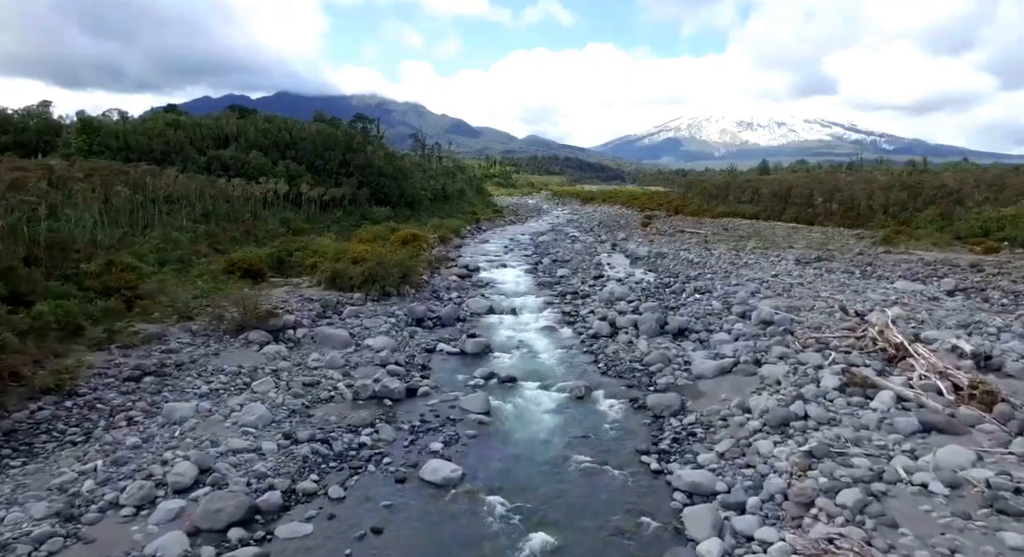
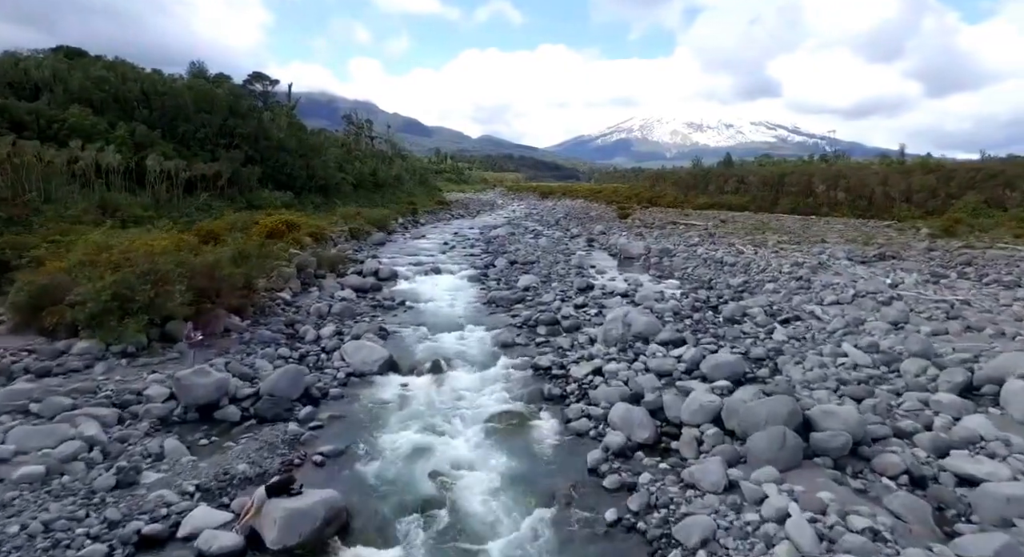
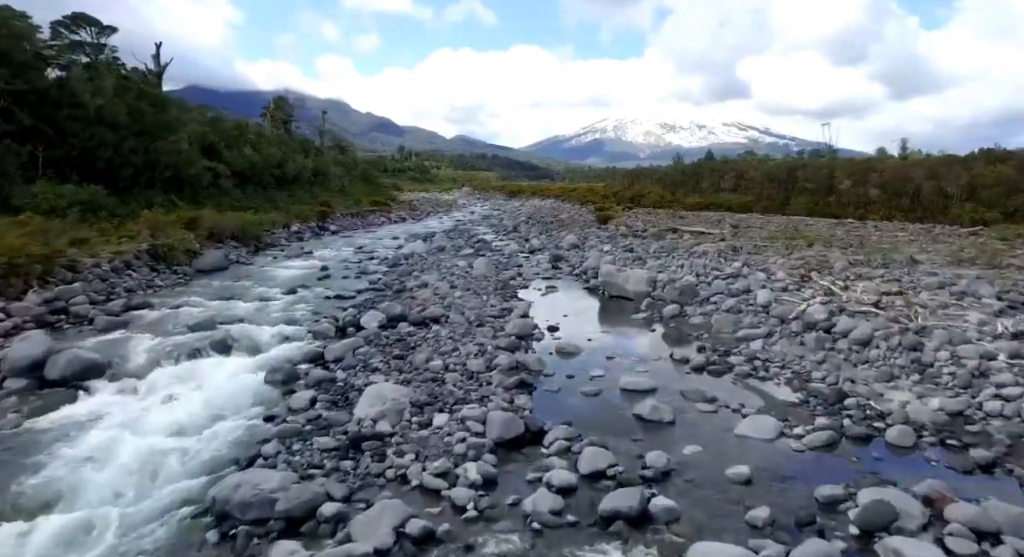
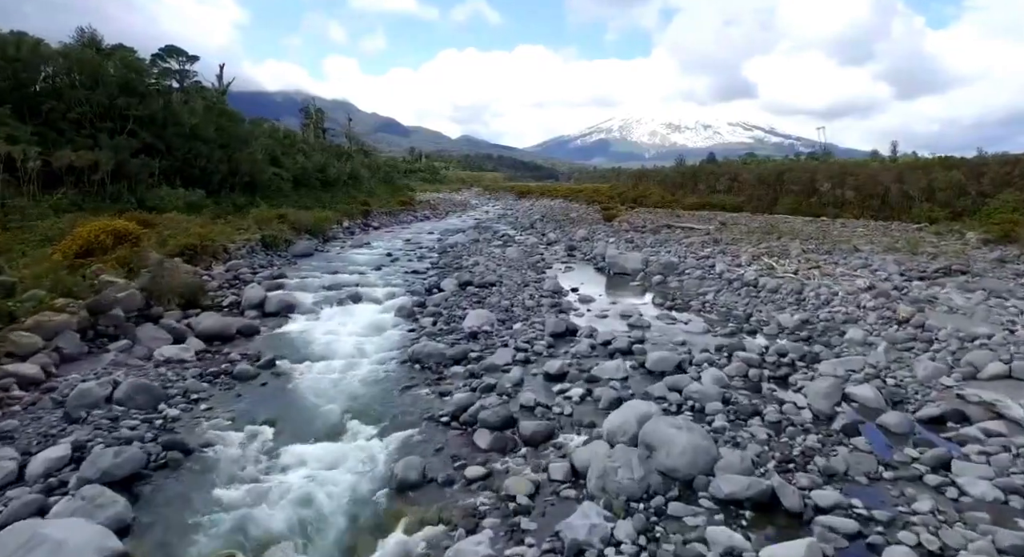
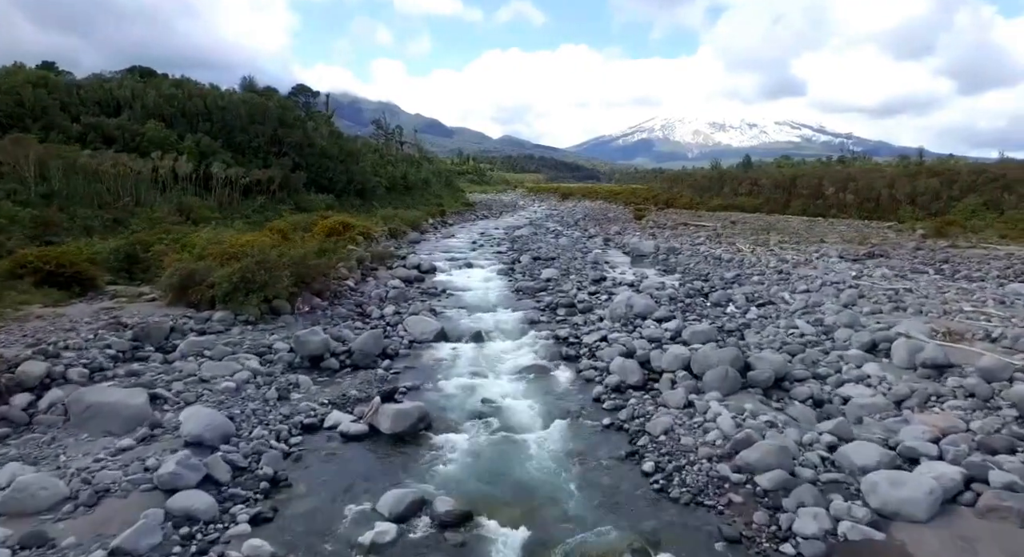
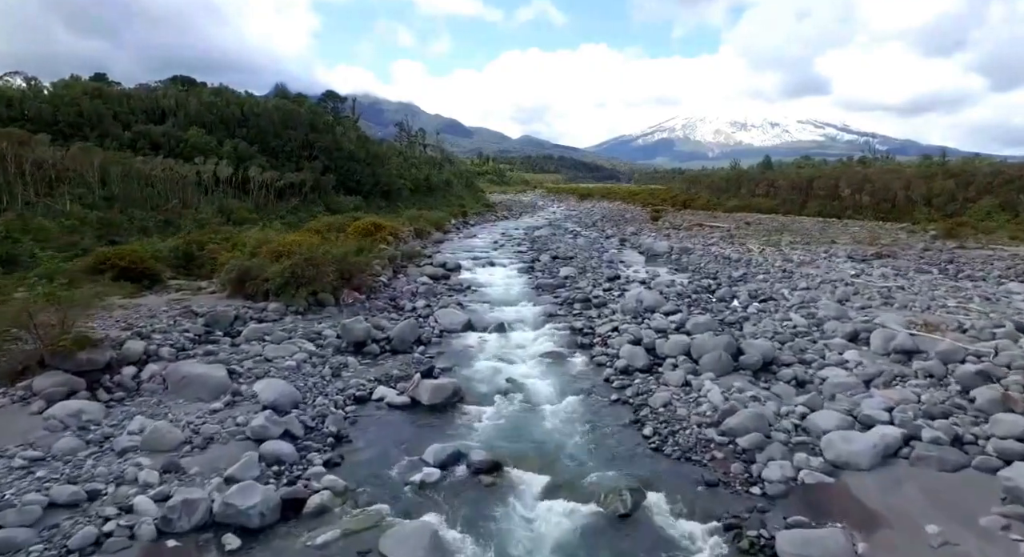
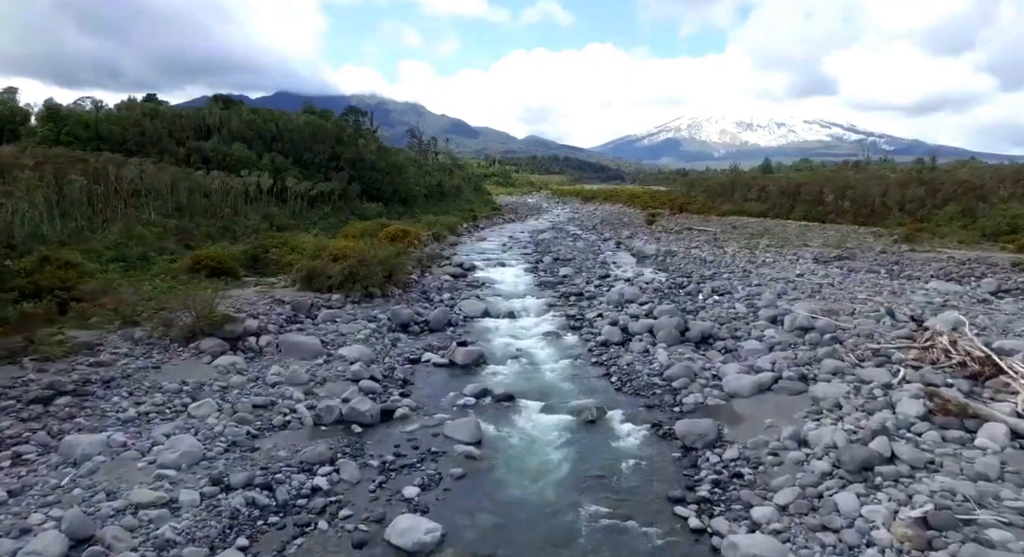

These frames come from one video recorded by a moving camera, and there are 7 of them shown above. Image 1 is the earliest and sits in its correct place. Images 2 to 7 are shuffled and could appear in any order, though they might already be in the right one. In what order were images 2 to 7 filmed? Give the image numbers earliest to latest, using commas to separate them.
7, 6, 5, 2, 4, 3
